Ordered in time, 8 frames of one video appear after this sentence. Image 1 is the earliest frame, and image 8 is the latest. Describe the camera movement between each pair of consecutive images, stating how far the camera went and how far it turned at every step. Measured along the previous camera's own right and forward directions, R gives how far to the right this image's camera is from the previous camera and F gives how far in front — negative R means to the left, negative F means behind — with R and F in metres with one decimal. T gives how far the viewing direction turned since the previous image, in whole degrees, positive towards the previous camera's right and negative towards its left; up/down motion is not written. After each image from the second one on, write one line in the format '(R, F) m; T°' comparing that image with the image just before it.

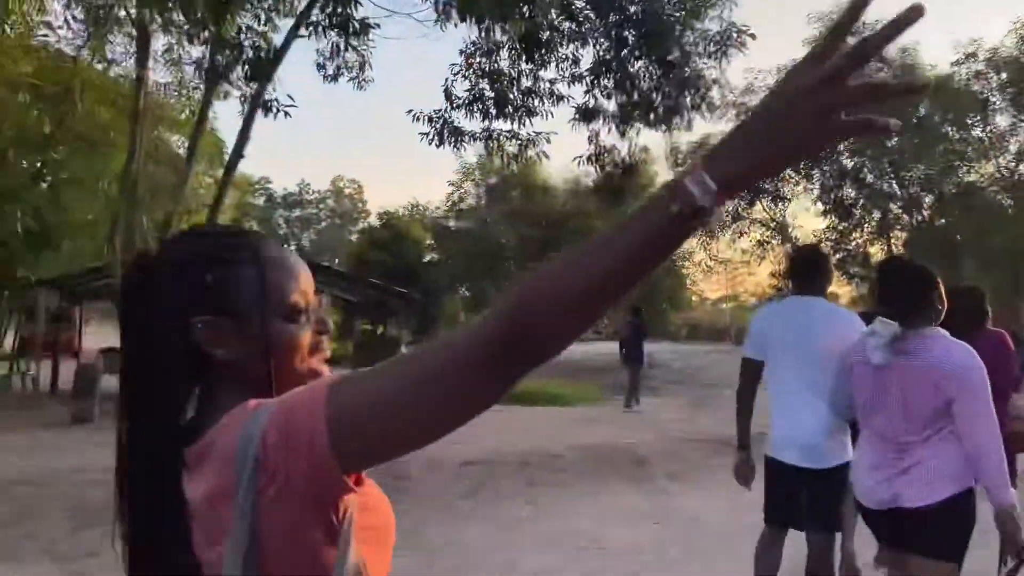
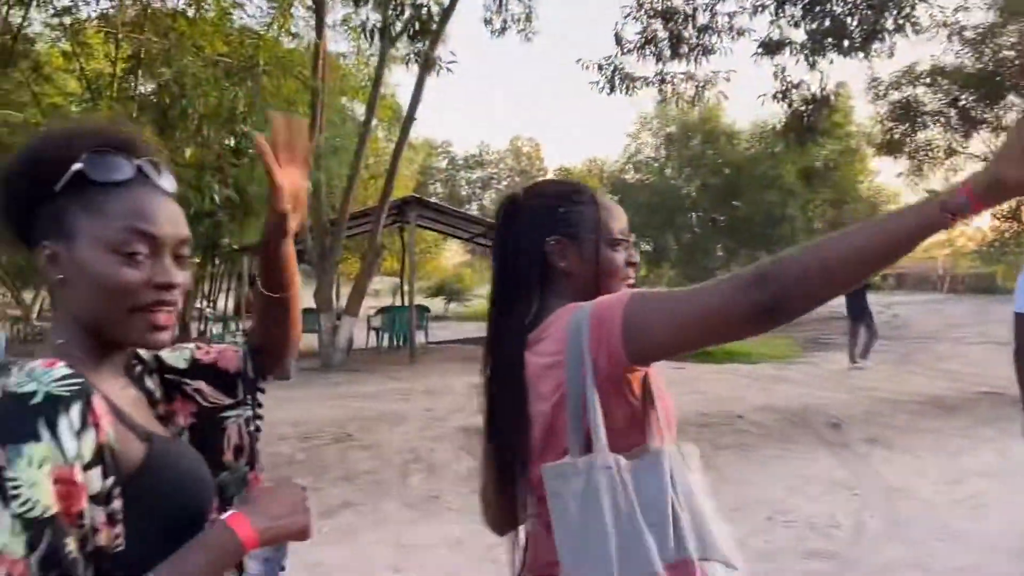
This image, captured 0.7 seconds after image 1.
(0.0, +0.3) m; -11°
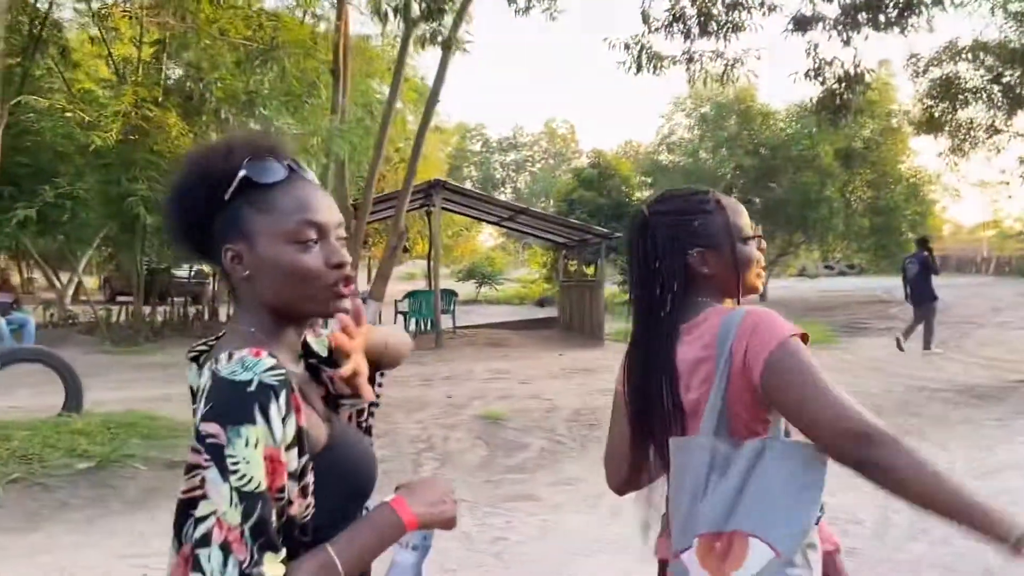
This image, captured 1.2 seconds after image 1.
(+0.1, +0.1) m; -2°
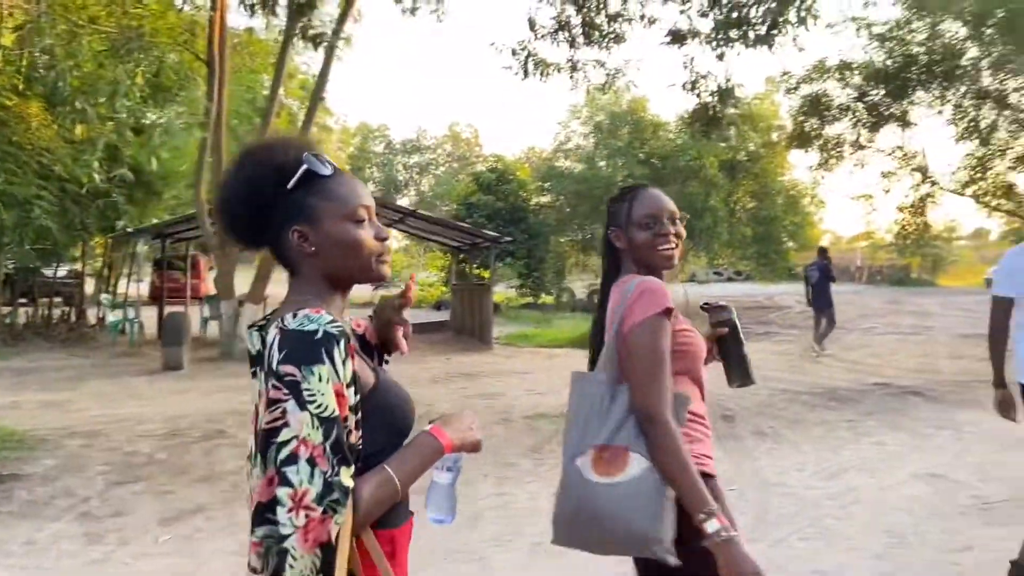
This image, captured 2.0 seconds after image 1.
(+0.2, 0.0) m; +6°
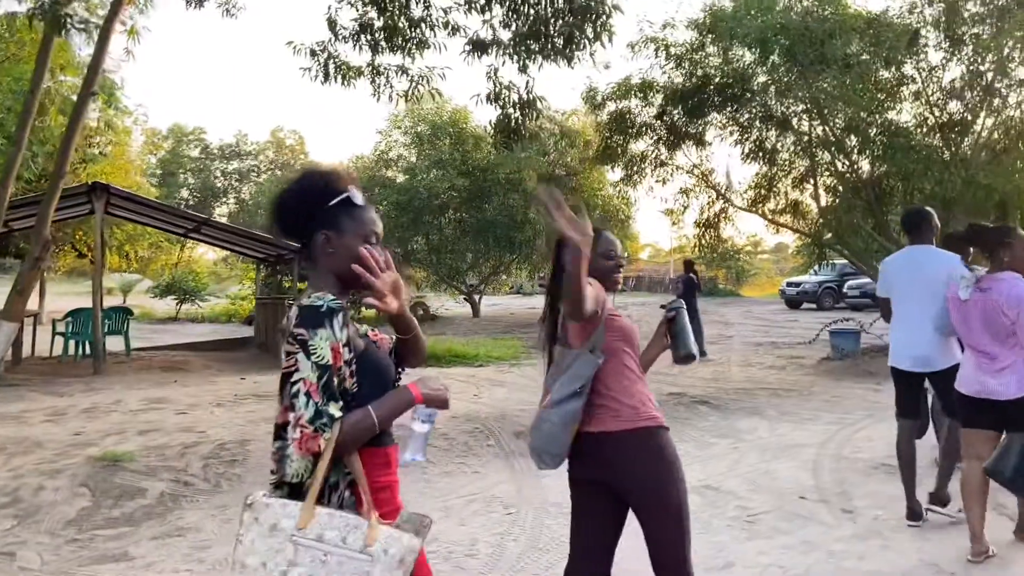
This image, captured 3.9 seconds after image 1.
(+0.3, +0.2) m; +10°
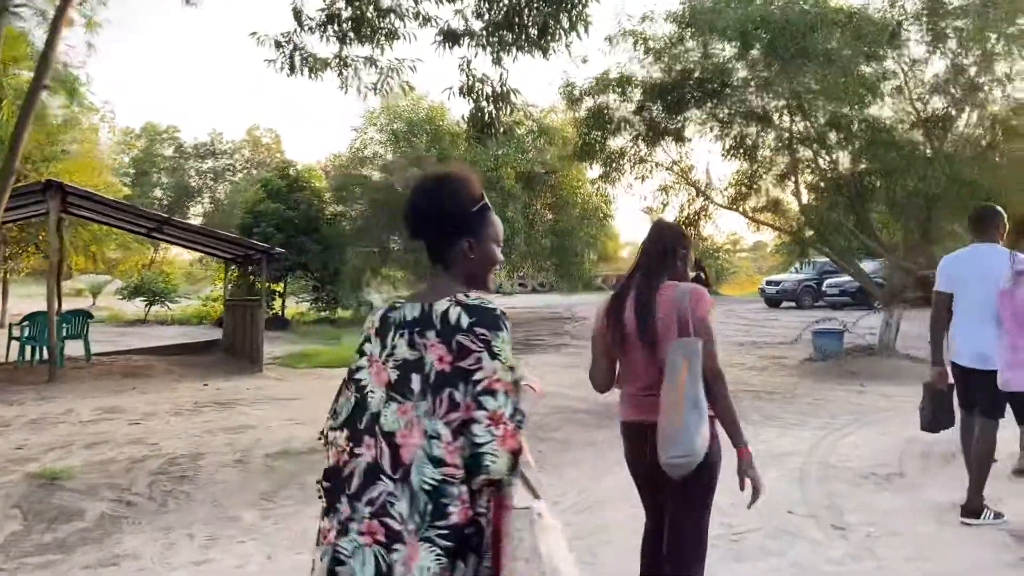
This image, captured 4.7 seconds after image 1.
(0.0, +0.3) m; +1°
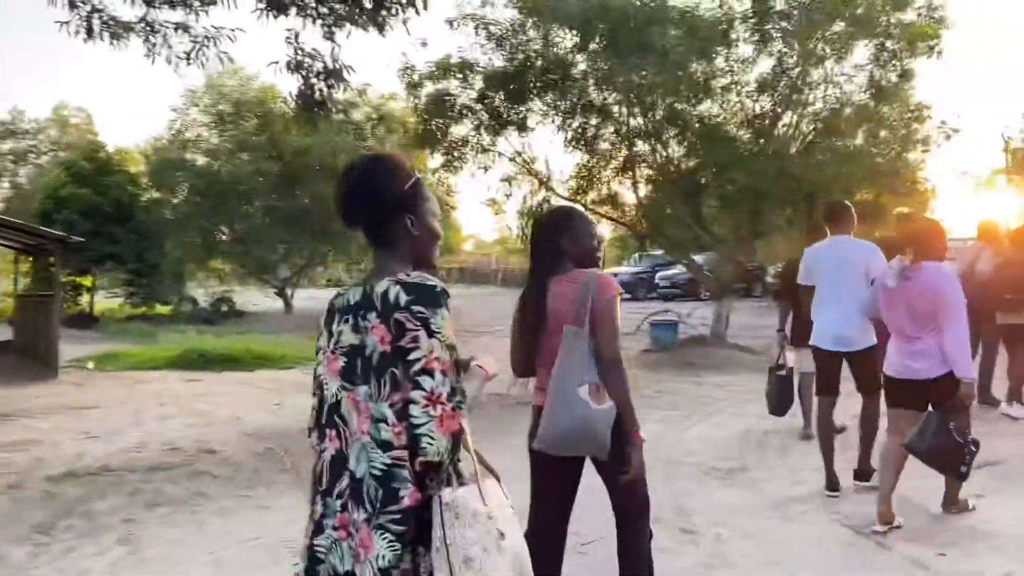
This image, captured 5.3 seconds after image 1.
(0.0, +0.4) m; +10°
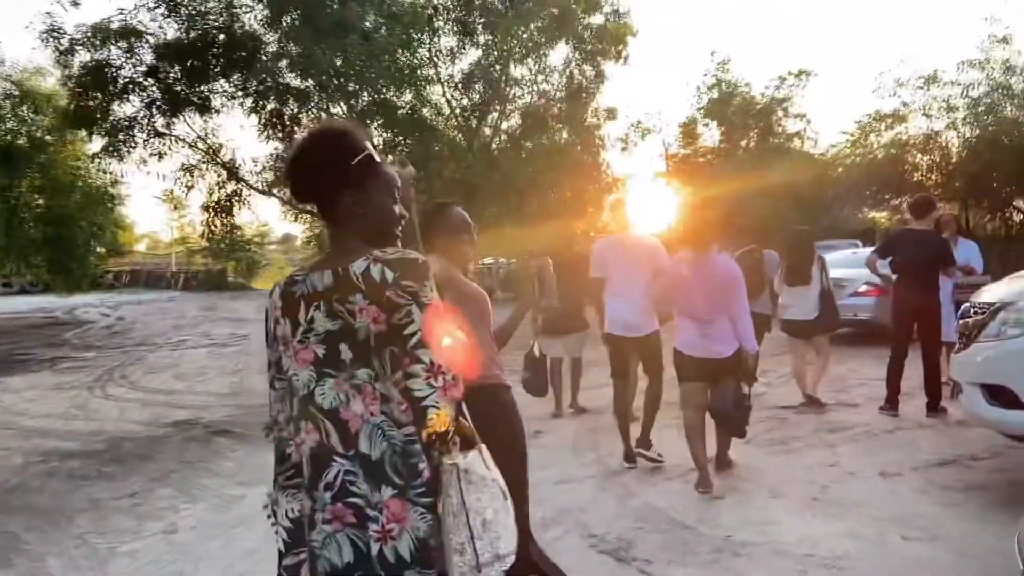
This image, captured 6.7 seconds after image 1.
(-0.1, +0.9) m; +19°
